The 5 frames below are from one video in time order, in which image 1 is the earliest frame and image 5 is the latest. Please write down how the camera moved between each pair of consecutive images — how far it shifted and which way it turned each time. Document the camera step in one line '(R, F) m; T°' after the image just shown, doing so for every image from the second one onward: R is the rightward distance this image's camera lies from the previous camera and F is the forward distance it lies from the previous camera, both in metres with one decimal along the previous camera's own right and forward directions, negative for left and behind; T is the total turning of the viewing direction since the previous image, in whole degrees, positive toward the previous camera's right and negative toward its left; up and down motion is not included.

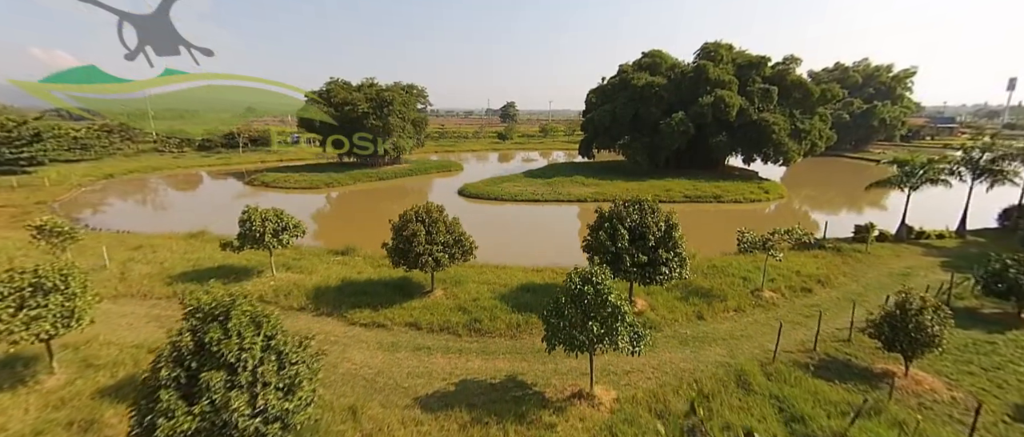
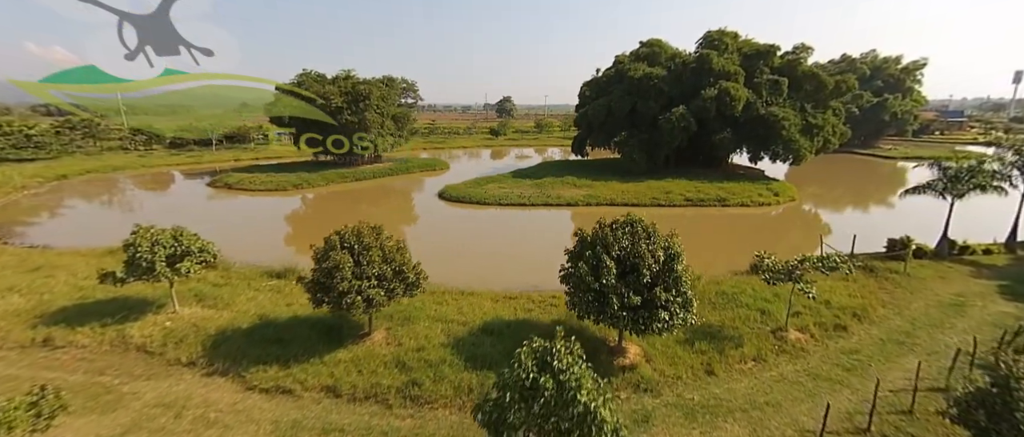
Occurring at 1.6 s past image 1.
(+0.5, +1.5) m; 0°
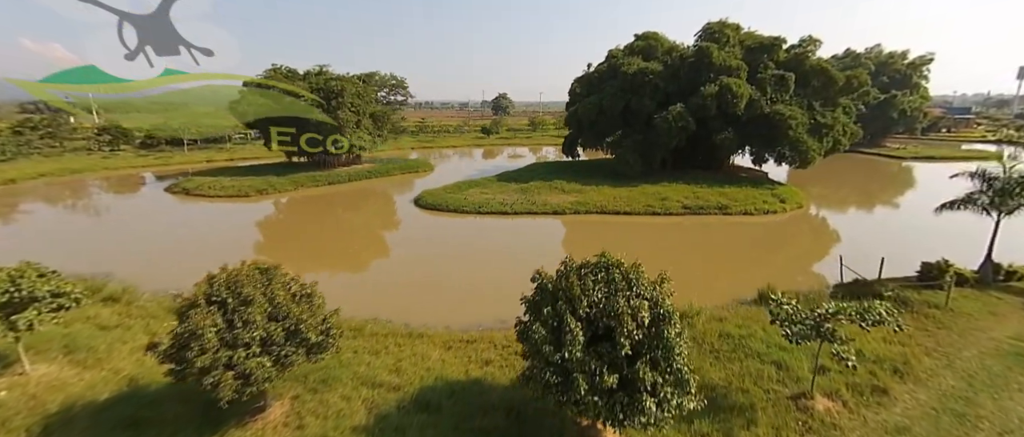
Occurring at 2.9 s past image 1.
(+0.6, +1.3) m; 0°
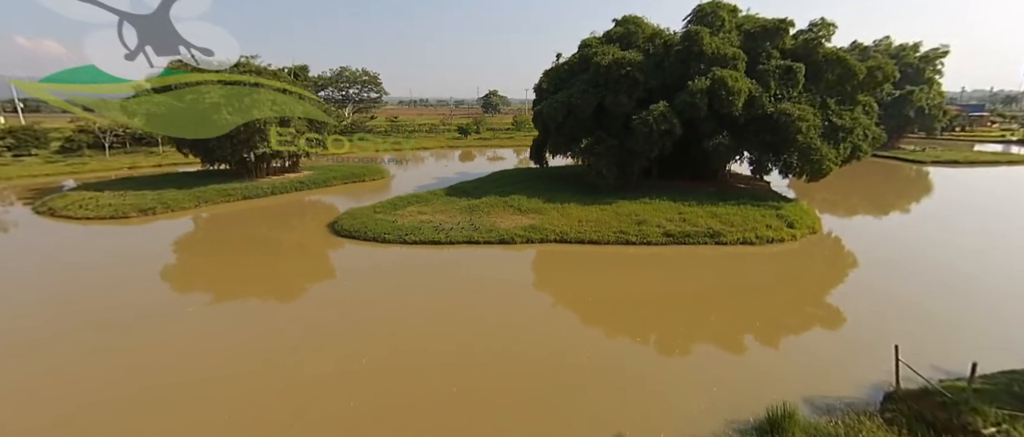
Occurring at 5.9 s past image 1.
(+1.6, +2.8) m; 0°
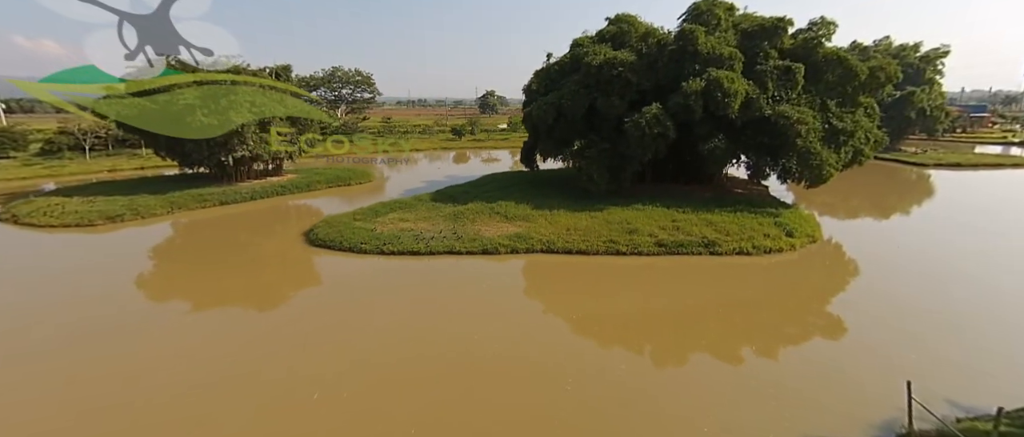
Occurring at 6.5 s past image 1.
(+0.4, +0.5) m; 0°
